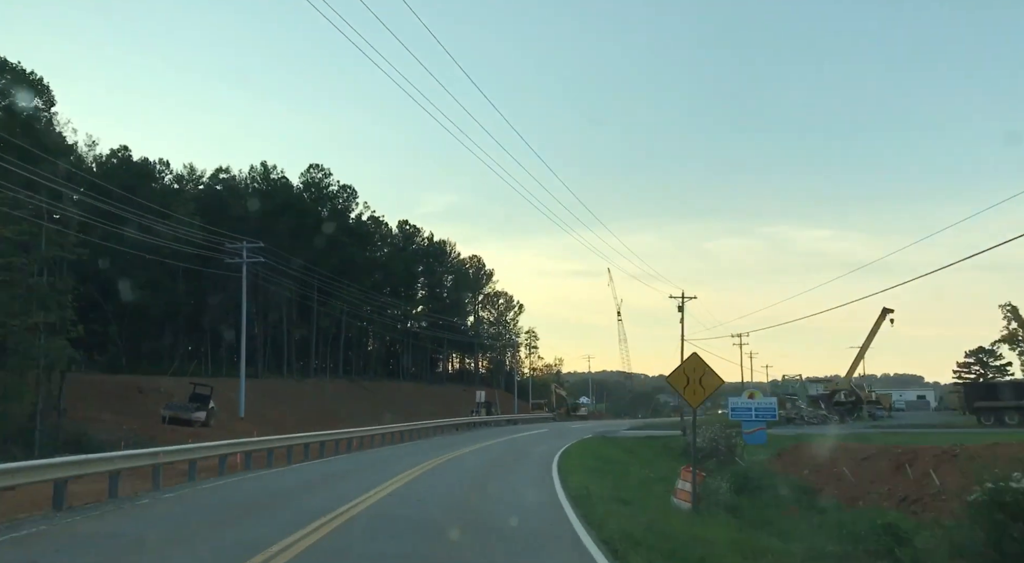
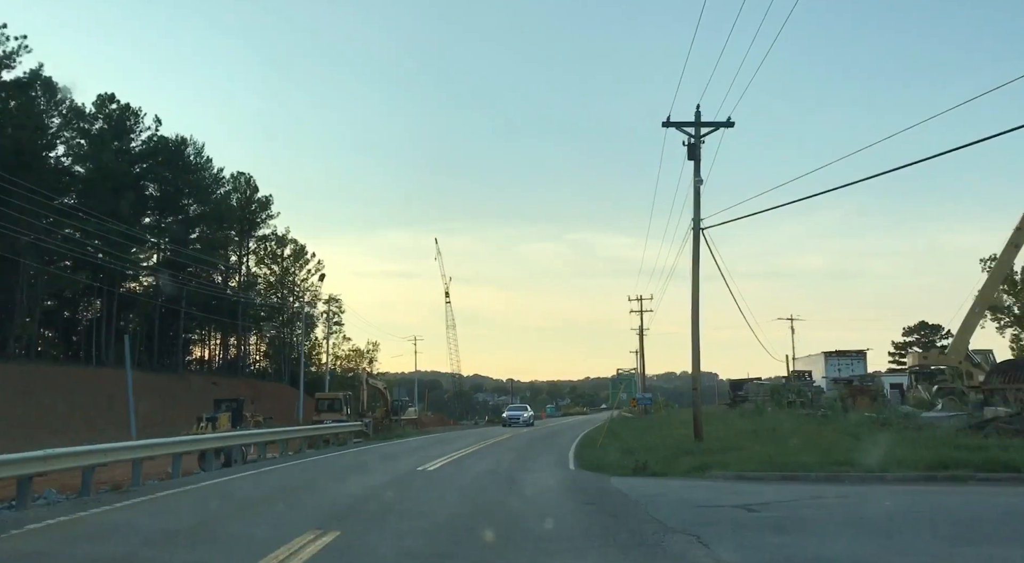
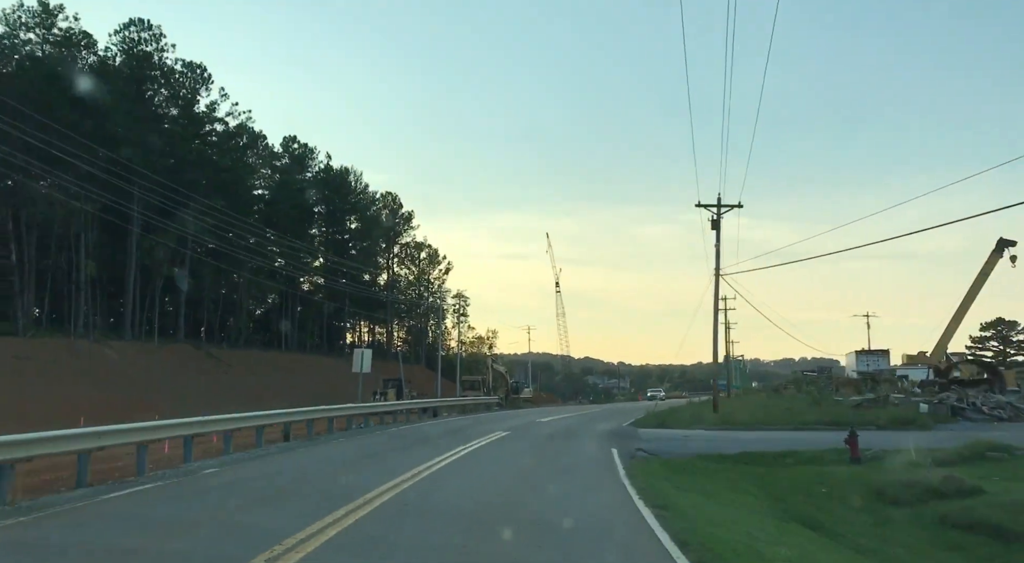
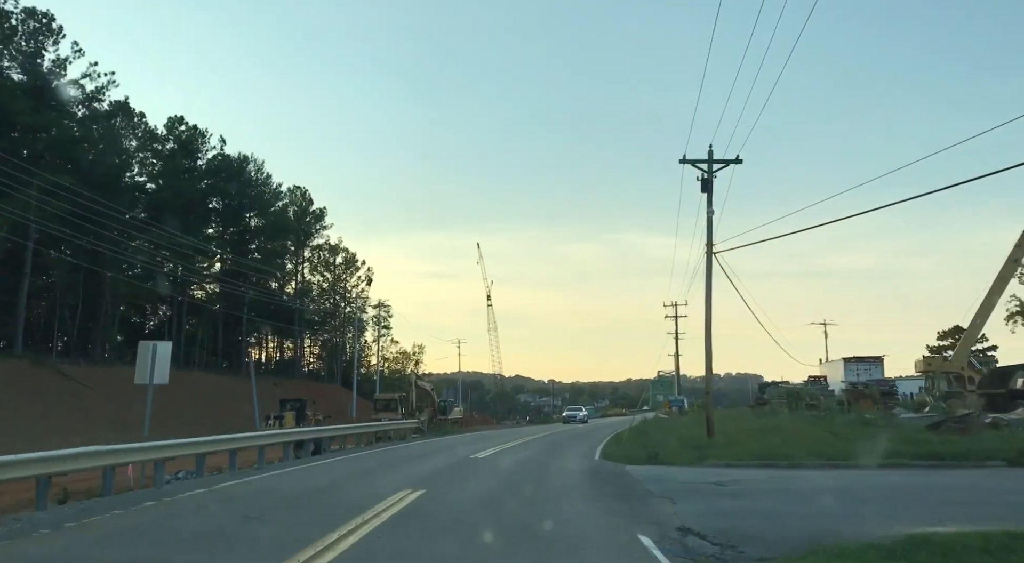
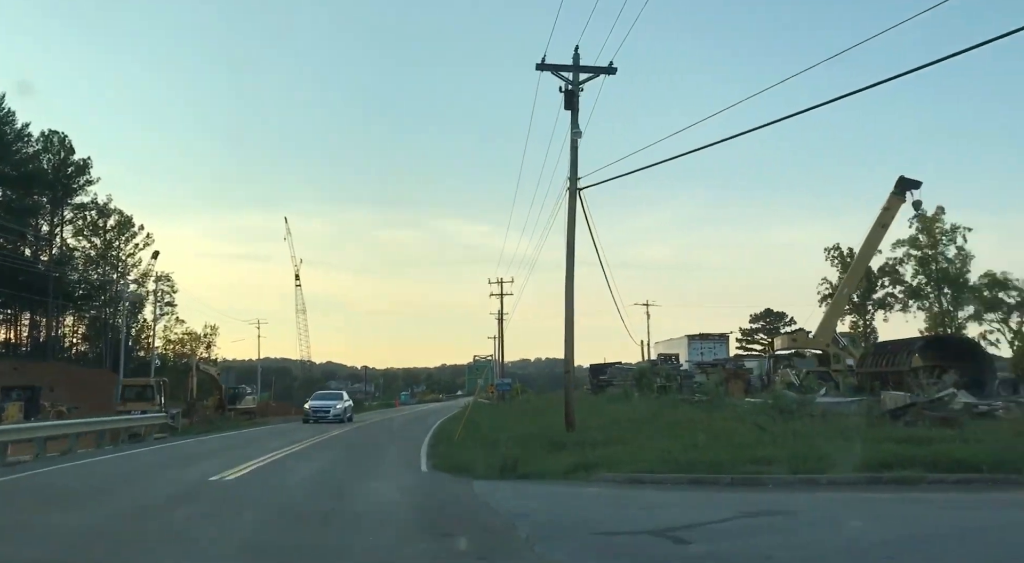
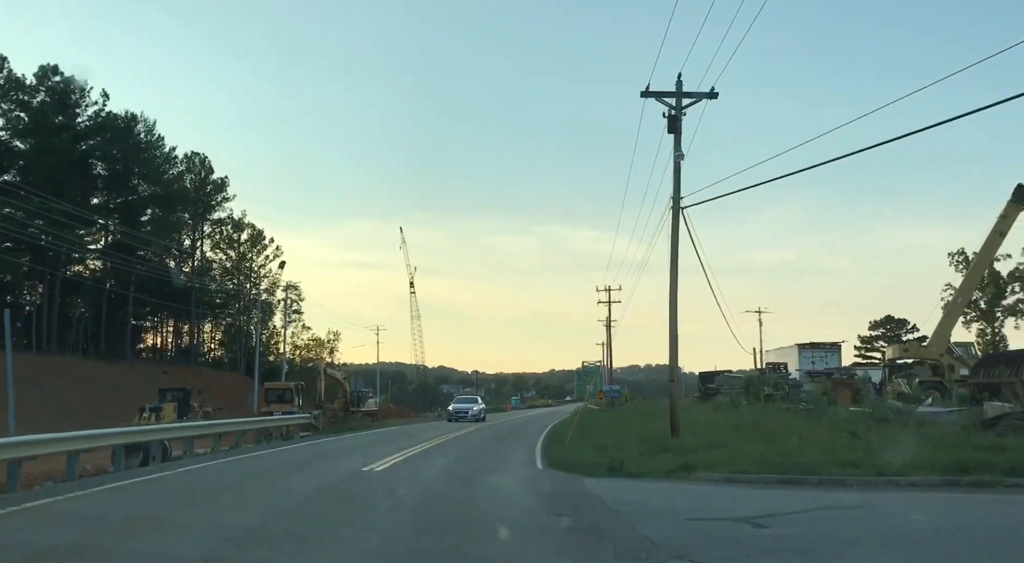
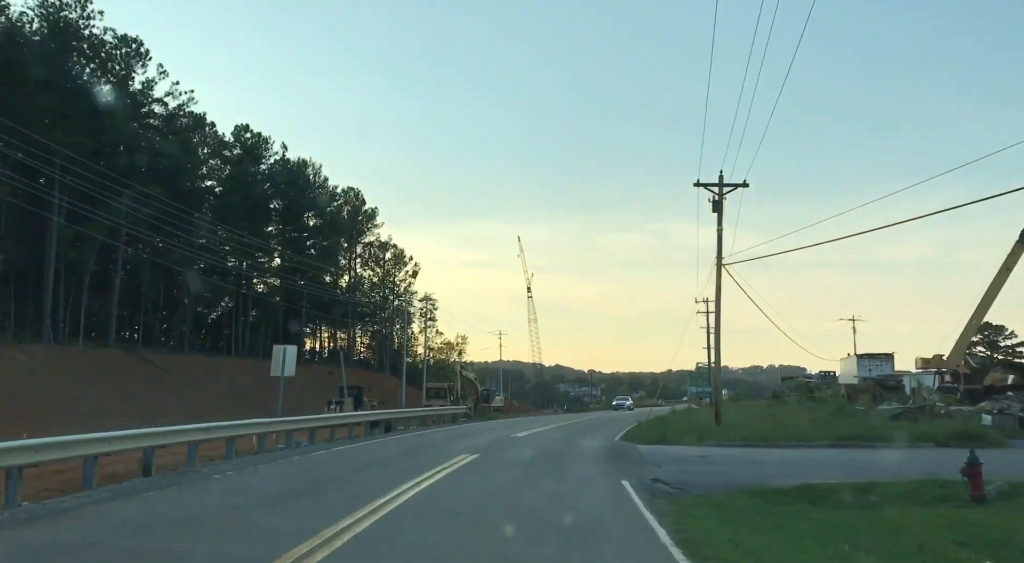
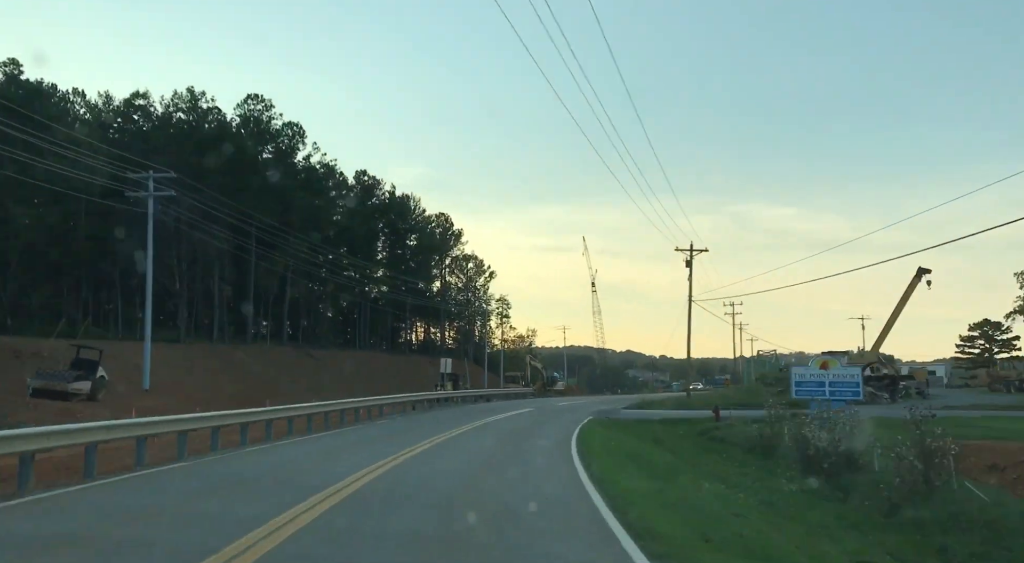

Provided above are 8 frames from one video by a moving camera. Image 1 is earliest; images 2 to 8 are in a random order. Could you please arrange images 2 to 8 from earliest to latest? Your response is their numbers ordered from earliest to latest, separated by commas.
8, 3, 7, 4, 2, 6, 5
